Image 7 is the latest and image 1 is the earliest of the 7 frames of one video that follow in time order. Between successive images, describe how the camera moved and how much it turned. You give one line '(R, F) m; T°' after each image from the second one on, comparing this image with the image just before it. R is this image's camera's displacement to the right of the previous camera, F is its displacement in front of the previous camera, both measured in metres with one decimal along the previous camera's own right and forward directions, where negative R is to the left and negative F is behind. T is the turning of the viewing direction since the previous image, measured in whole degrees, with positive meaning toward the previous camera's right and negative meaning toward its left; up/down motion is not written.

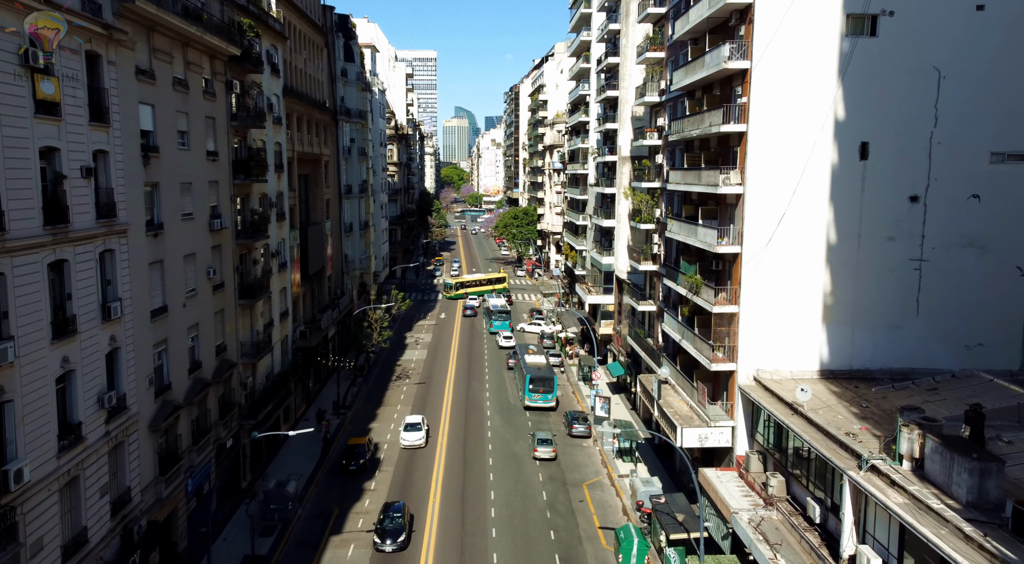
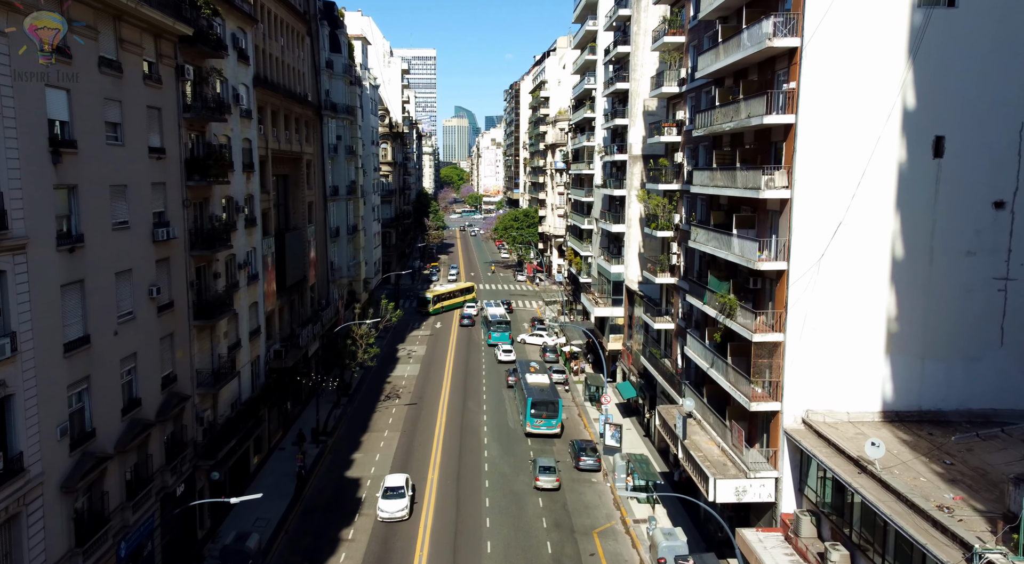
(0.0, +5.1) m; 0°
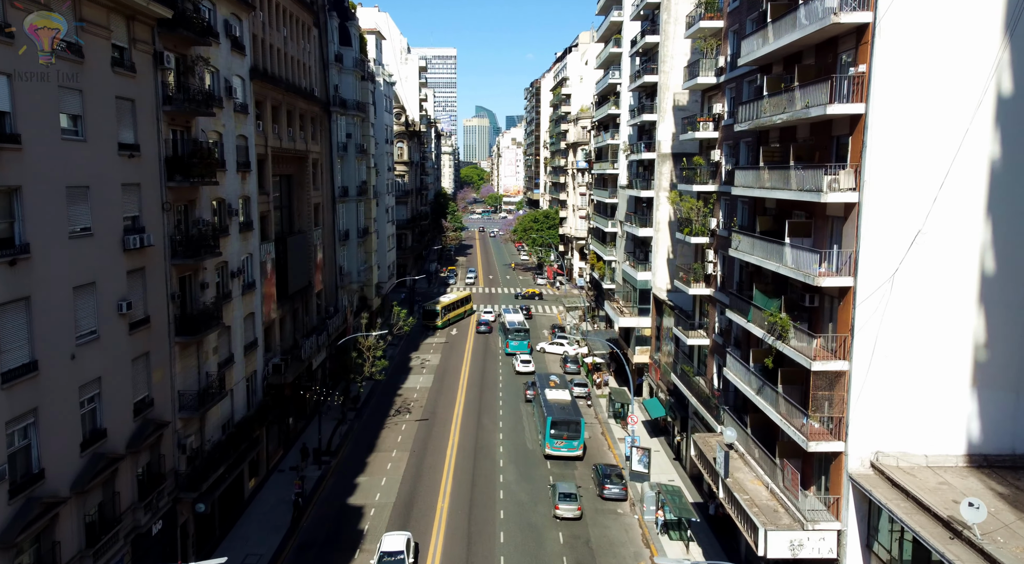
(+0.1, +3.5) m; -2°
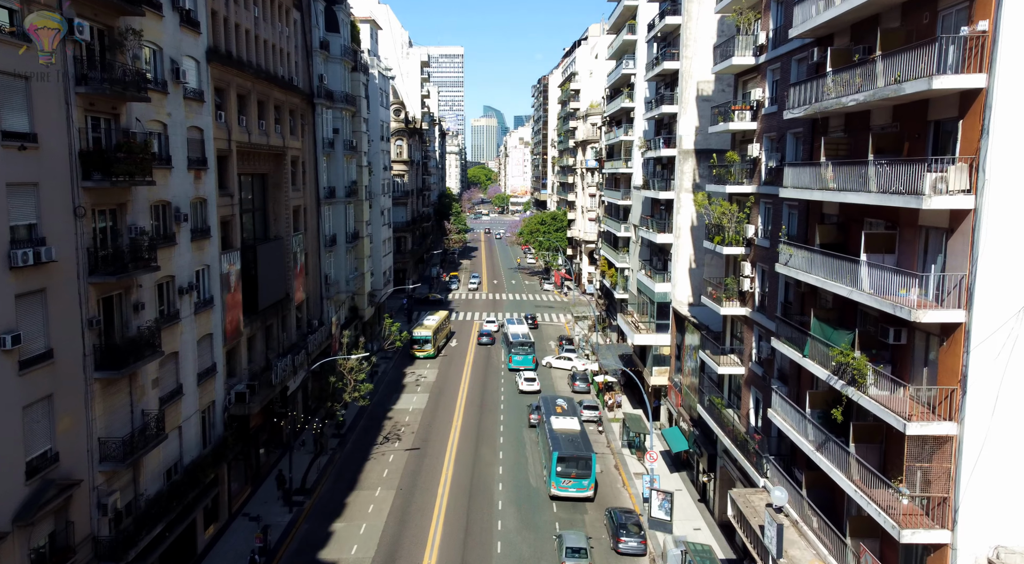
(+0.3, +5.4) m; -1°
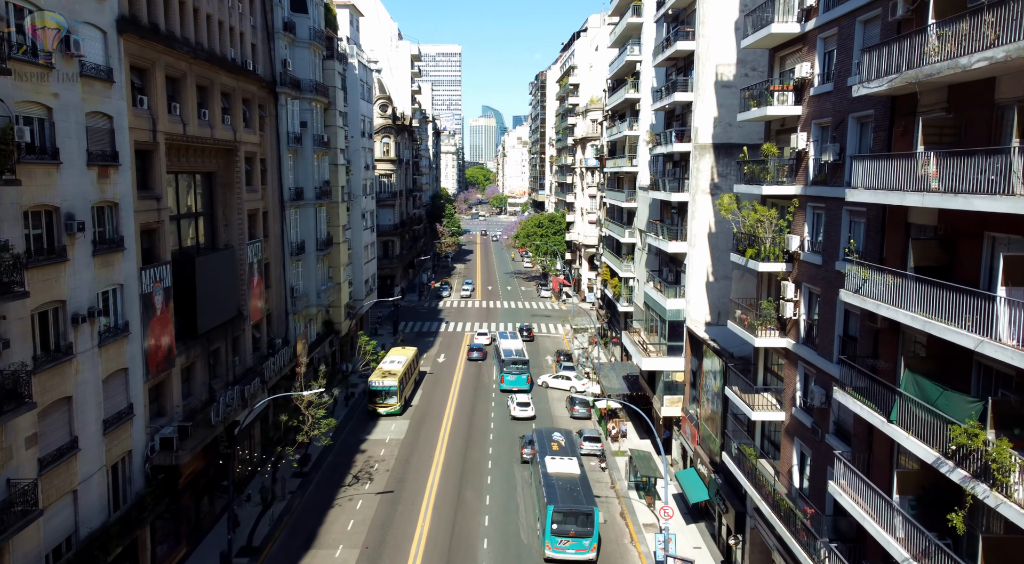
(+0.5, +6.0) m; 0°
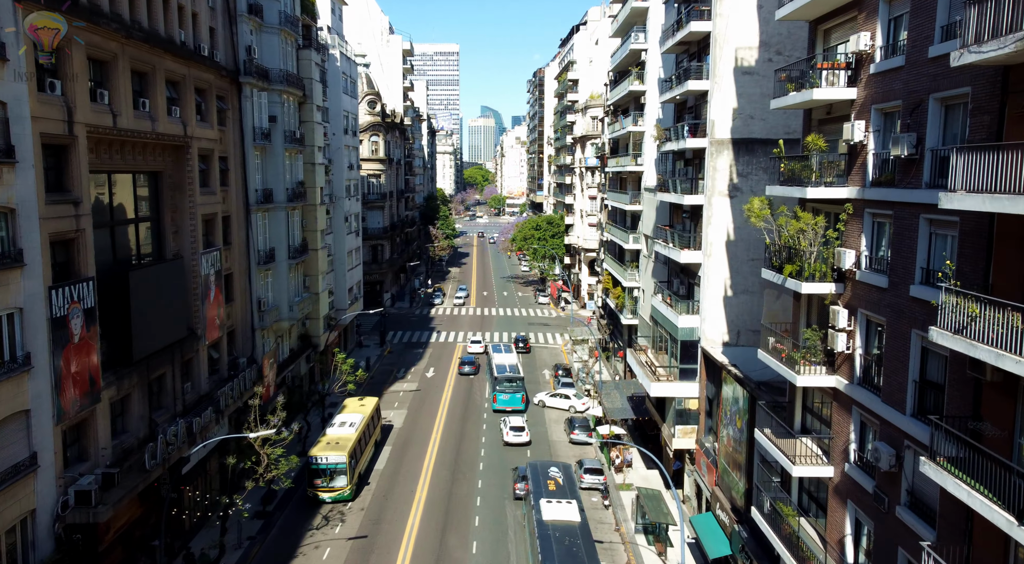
(+0.4, +4.6) m; 0°
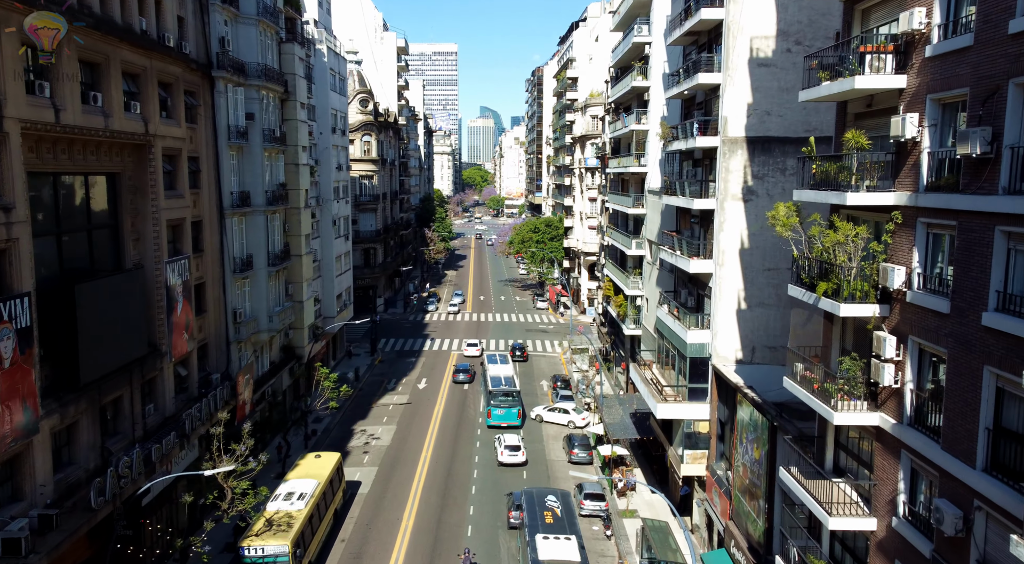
(+0.2, +2.9) m; 0°
